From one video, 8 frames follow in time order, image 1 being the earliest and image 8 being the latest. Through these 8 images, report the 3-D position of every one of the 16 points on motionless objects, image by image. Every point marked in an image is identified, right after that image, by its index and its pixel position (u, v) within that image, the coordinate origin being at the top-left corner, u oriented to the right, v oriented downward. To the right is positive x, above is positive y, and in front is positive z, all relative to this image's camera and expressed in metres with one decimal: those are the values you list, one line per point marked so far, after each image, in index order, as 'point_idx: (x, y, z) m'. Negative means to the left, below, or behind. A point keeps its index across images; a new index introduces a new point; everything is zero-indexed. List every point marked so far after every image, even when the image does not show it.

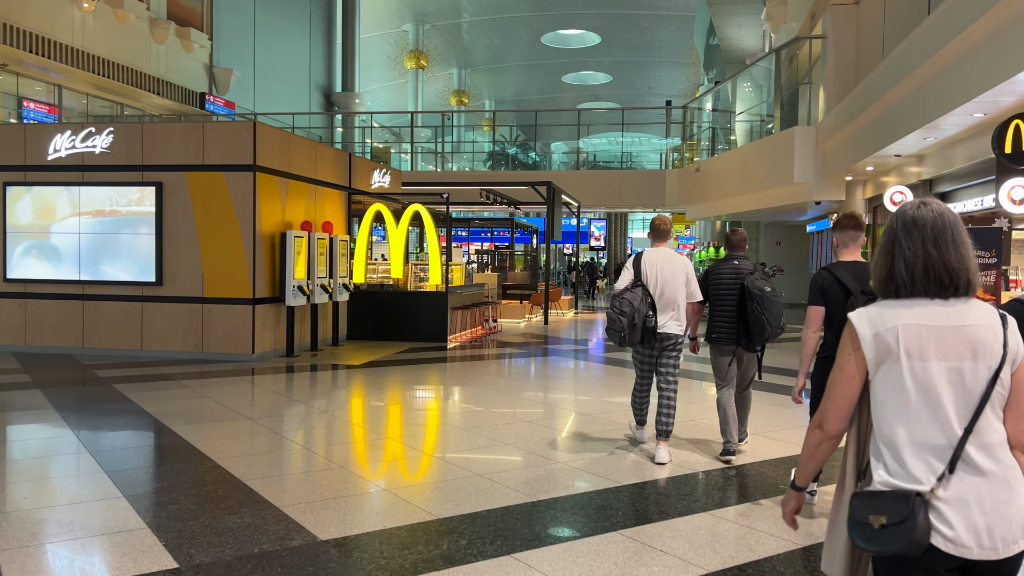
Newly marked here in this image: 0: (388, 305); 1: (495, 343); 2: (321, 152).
0: (-2.0, -0.3, +10.9) m
1: (-0.3, -0.9, +10.8) m
2: (-3.1, +2.2, +10.9) m
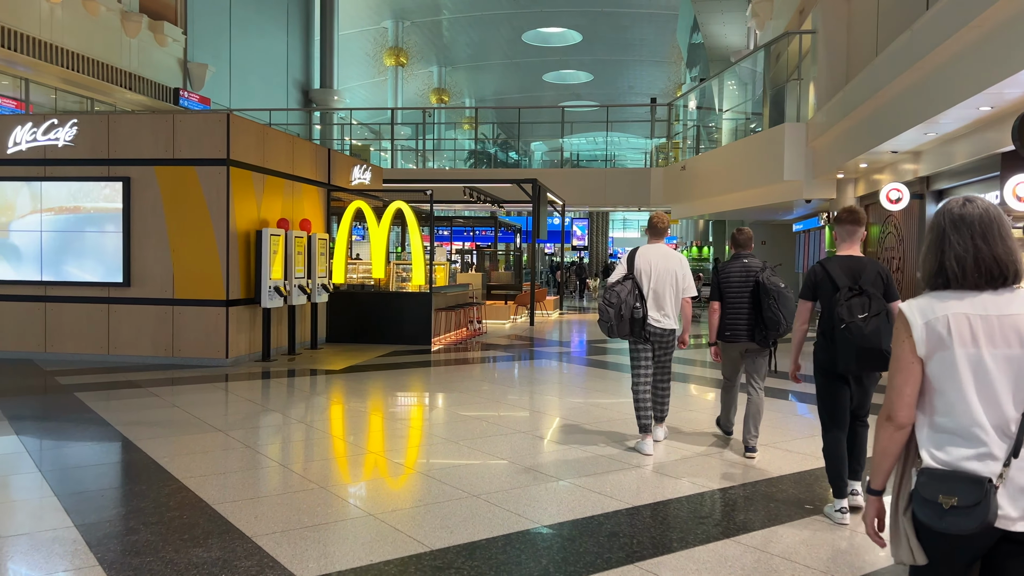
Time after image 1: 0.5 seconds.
0: (-2.2, -0.3, +10.5) m
1: (-0.5, -0.9, +10.5) m
2: (-3.3, +2.2, +10.4) m
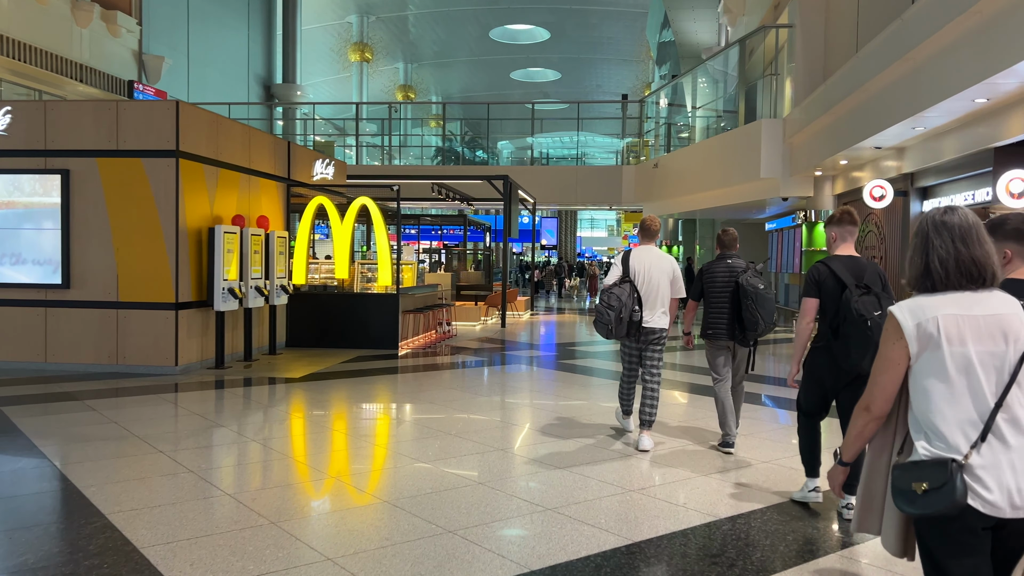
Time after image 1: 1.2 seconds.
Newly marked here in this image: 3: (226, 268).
0: (-2.7, -0.3, +9.9) m
1: (-1.0, -0.9, +10.0) m
2: (-3.7, +2.2, +9.8) m
3: (-3.6, +0.2, +8.6) m
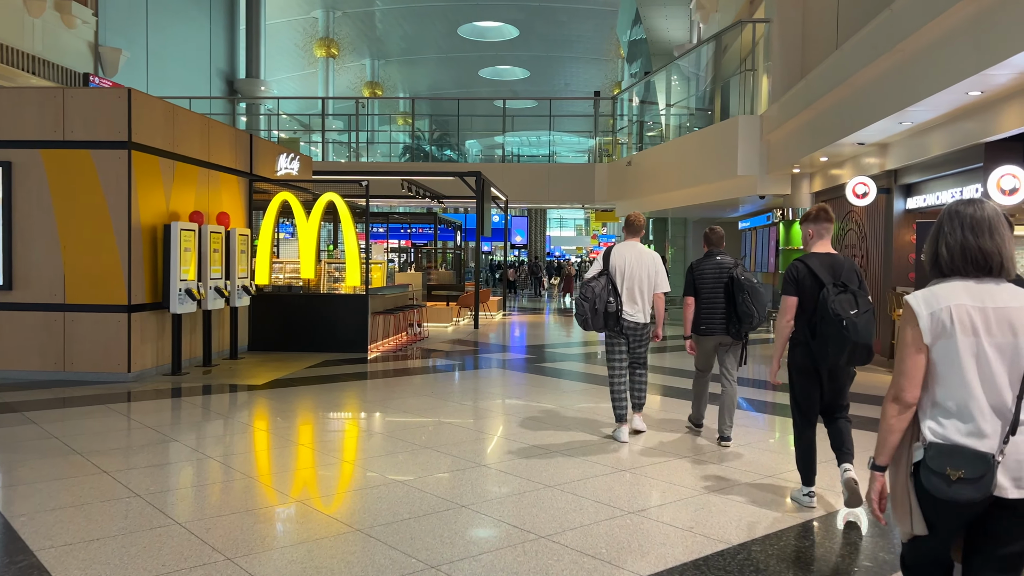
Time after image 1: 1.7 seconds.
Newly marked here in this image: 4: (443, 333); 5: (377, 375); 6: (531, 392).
0: (-3.0, -0.3, +9.4) m
1: (-1.3, -0.9, +9.6) m
2: (-4.1, +2.2, +9.2) m
3: (-3.9, +0.2, +8.0) m
4: (-1.2, -0.8, +11.8) m
5: (-1.6, -1.0, +7.9) m
6: (+0.2, -1.2, +7.6) m
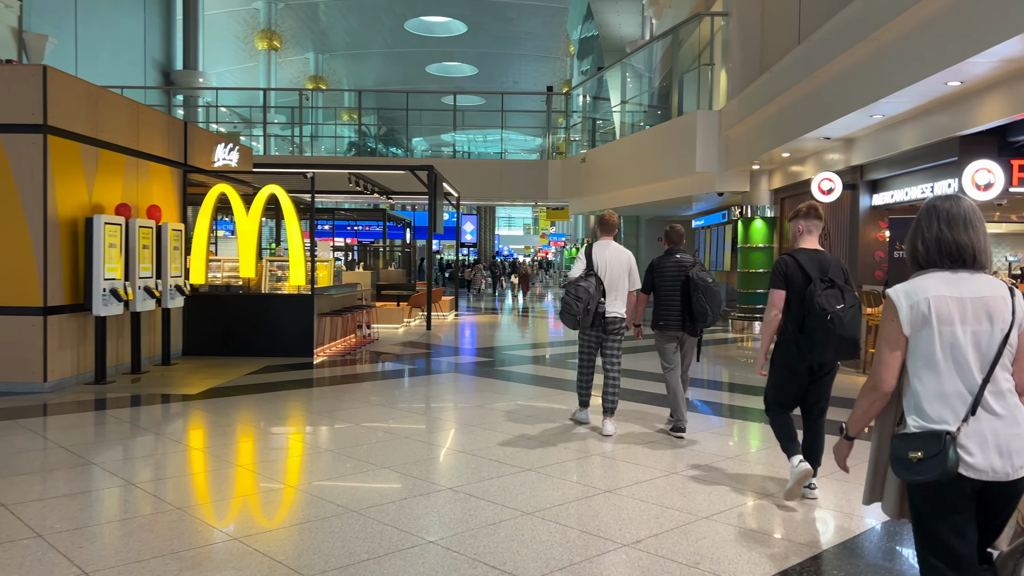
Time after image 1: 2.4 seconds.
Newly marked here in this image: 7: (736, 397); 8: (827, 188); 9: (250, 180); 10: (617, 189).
0: (-3.6, -0.3, +8.7) m
1: (-1.9, -0.9, +9.0) m
2: (-4.6, +2.2, +8.4) m
3: (-4.4, +0.2, +7.3) m
4: (-2.0, -0.8, +11.2) m
5: (-2.0, -1.0, +7.4) m
6: (-0.2, -1.2, +7.2) m
7: (+2.5, -1.2, +7.6) m
8: (+3.7, +1.2, +7.9) m
9: (-3.9, +1.6, +10.1) m
10: (+2.4, +2.2, +15.3) m
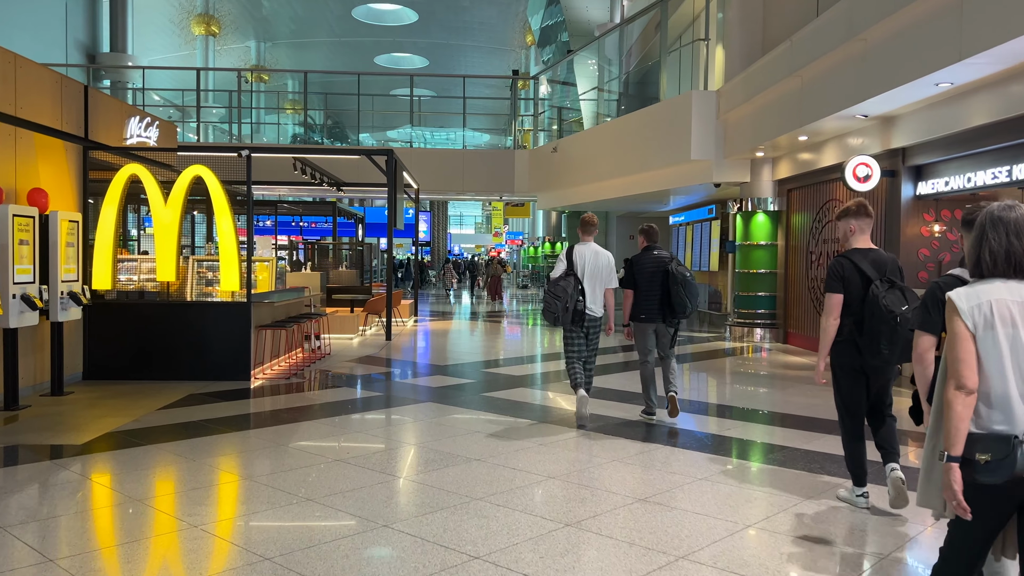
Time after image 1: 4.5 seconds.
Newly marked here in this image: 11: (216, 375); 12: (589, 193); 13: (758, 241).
0: (-3.8, -0.4, +7.1) m
1: (-2.1, -1.0, +7.5) m
2: (-4.8, +2.1, +6.7) m
3: (-4.5, +0.2, +5.5) m
4: (-2.3, -0.8, +9.7) m
5: (-2.1, -1.1, +5.8) m
6: (-0.3, -1.2, +5.8) m
7: (+2.4, -1.3, +6.4) m
8: (+3.5, +1.1, +6.8) m
9: (-4.2, +1.6, +8.4) m
10: (+1.7, +2.2, +14.0) m
11: (-3.1, -0.9, +7.1) m
12: (+1.7, +2.1, +14.8) m
13: (+3.7, +0.7, +10.0) m
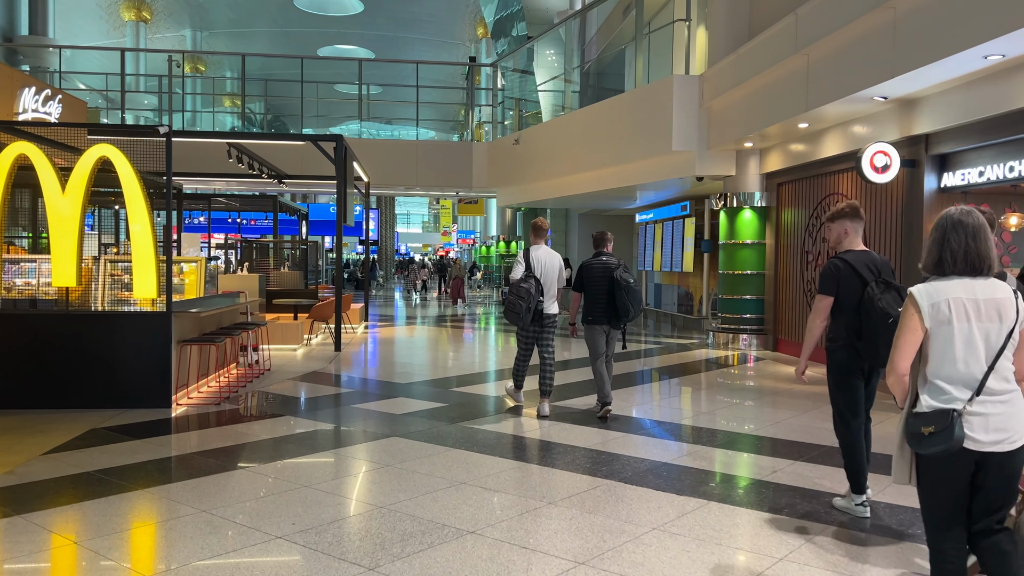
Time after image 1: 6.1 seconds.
0: (-4.0, -0.4, +5.8) m
1: (-2.3, -1.0, +6.3) m
2: (-5.0, +2.0, +5.3) m
3: (-4.5, +0.1, +4.2) m
4: (-2.8, -0.9, +8.5) m
5: (-2.2, -1.1, +4.6) m
6: (-0.4, -1.3, +4.8) m
7: (+2.2, -1.3, +5.6) m
8: (+3.3, +1.1, +6.1) m
9: (-4.5, +1.5, +7.1) m
10: (+0.9, +2.2, +13.2) m
11: (-3.3, -1.0, +5.9) m
12: (+0.8, +2.0, +13.9) m
13: (+3.2, +0.7, +9.3) m
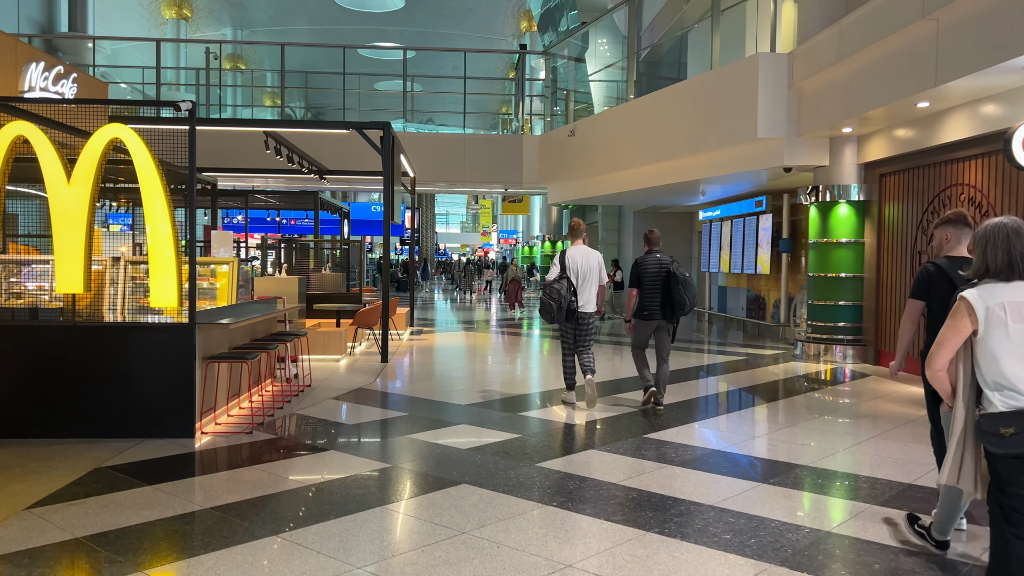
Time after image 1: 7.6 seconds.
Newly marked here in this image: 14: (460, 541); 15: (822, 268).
0: (-3.4, -0.5, +5.1) m
1: (-1.7, -1.1, +5.5) m
2: (-4.4, +2.0, +4.7) m
3: (-4.0, +0.1, +3.5) m
4: (-2.0, -0.9, +7.7) m
5: (-1.7, -1.2, +3.9) m
6: (+0.1, -1.3, +3.9) m
7: (+2.8, -1.4, +4.6) m
8: (+3.9, +1.1, +5.0) m
9: (-3.9, +1.5, +6.4) m
10: (+1.9, +2.1, +12.2) m
11: (-2.7, -1.0, +5.2) m
12: (+1.9, +2.0, +13.0) m
13: (+4.0, +0.6, +8.2) m
14: (-0.2, -1.1, +2.9) m
15: (+3.9, +0.3, +8.3) m
